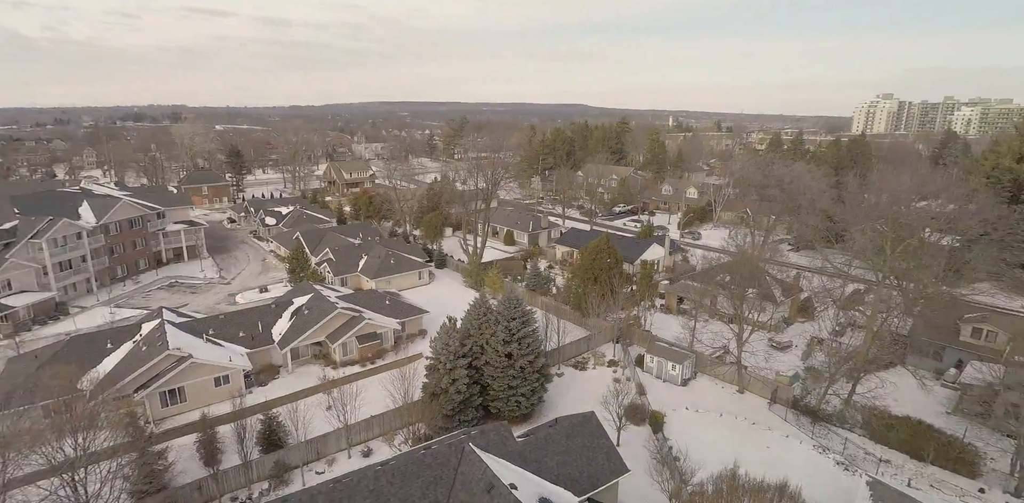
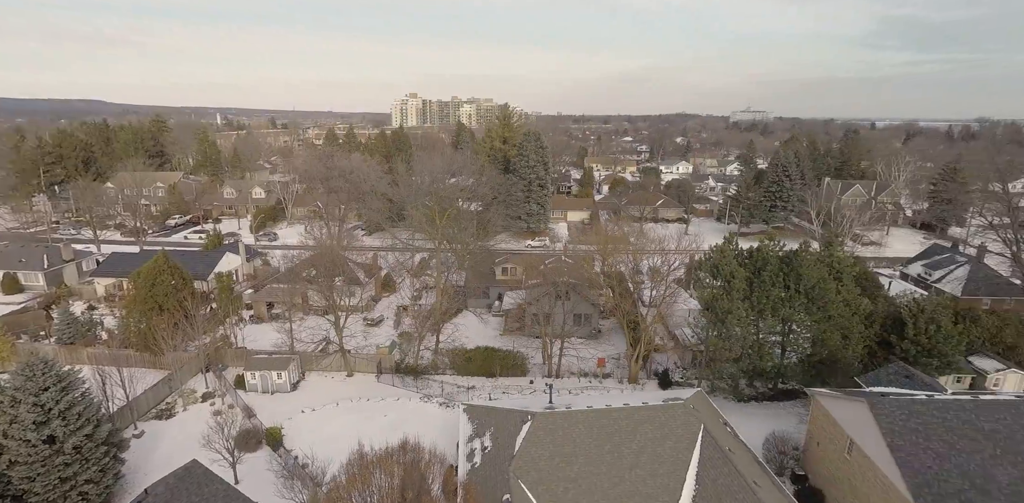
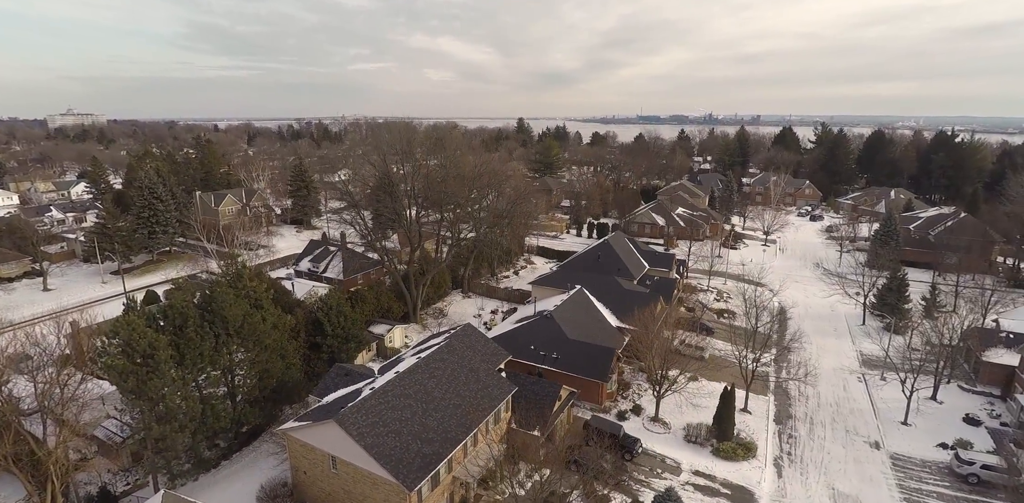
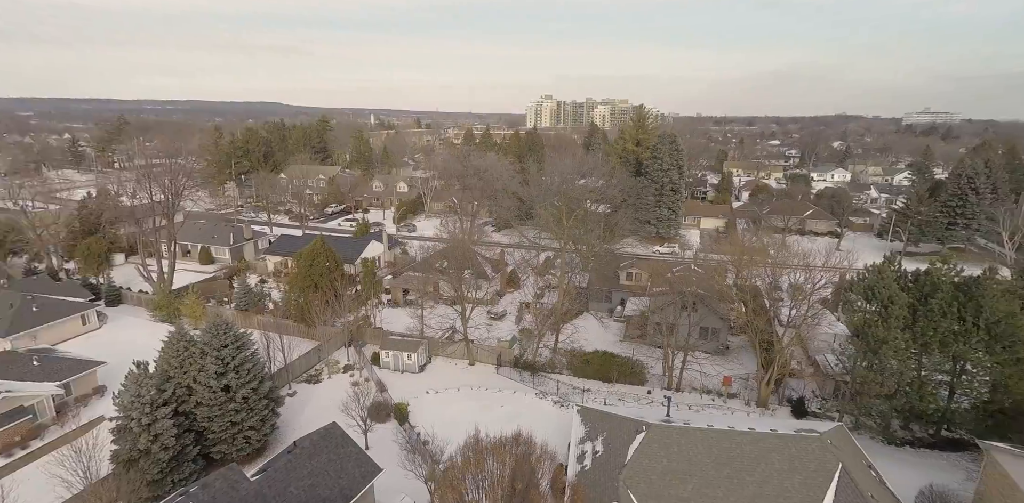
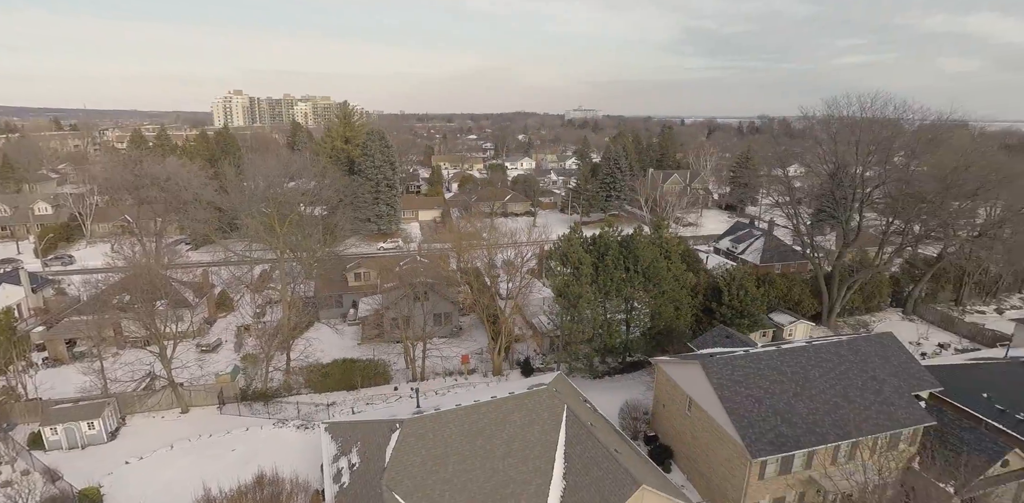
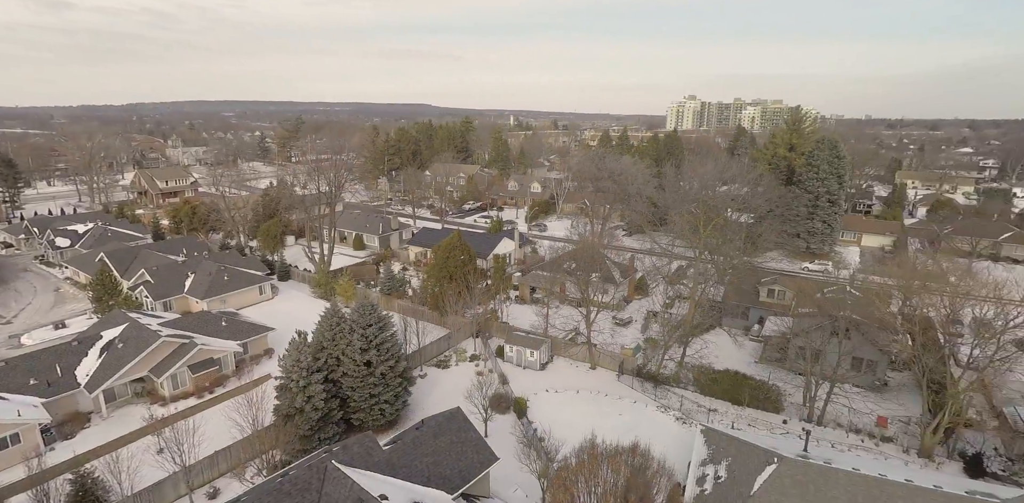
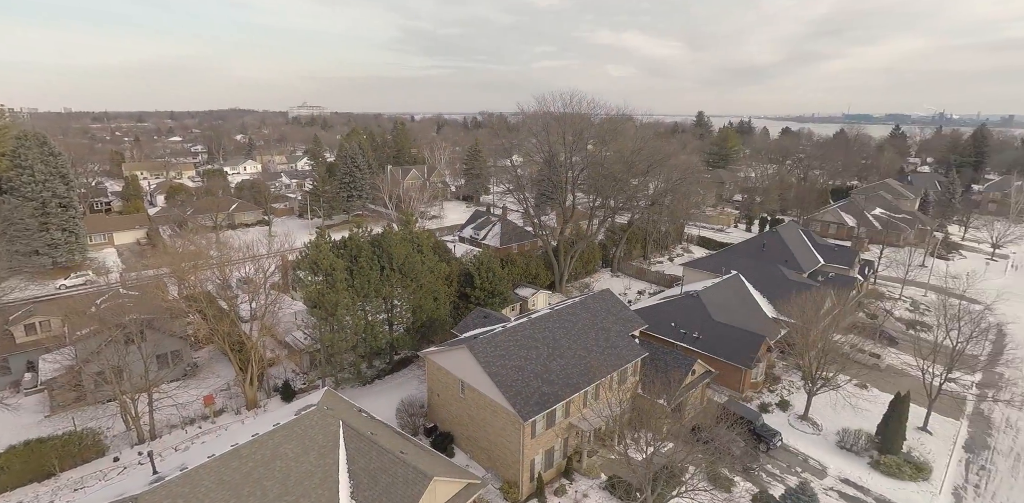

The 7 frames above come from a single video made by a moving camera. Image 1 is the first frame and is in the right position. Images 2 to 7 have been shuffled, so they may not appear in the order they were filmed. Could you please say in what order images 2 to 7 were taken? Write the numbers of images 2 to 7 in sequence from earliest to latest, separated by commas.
6, 4, 2, 5, 7, 3
